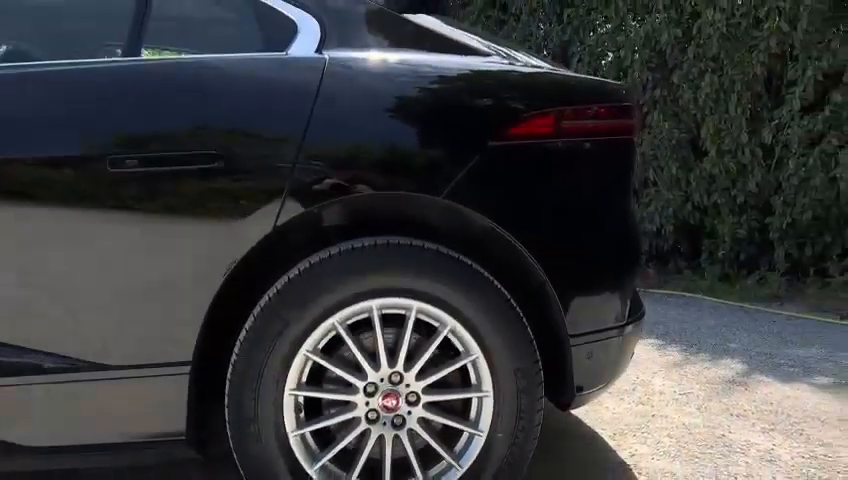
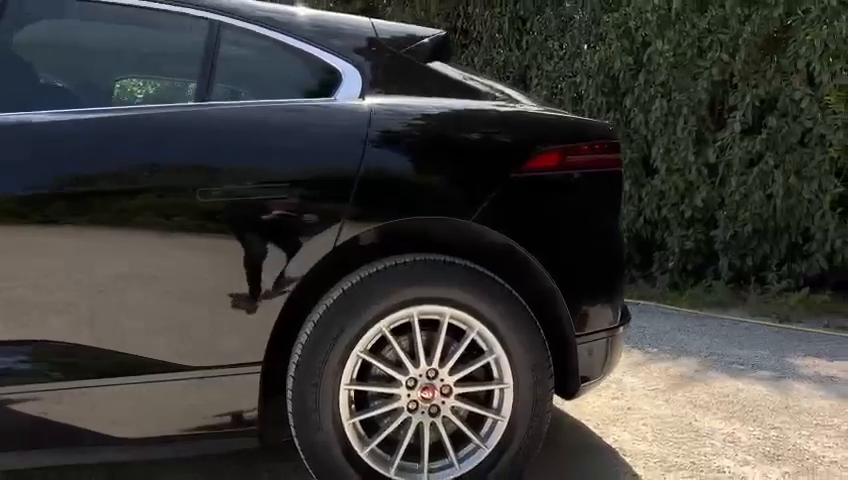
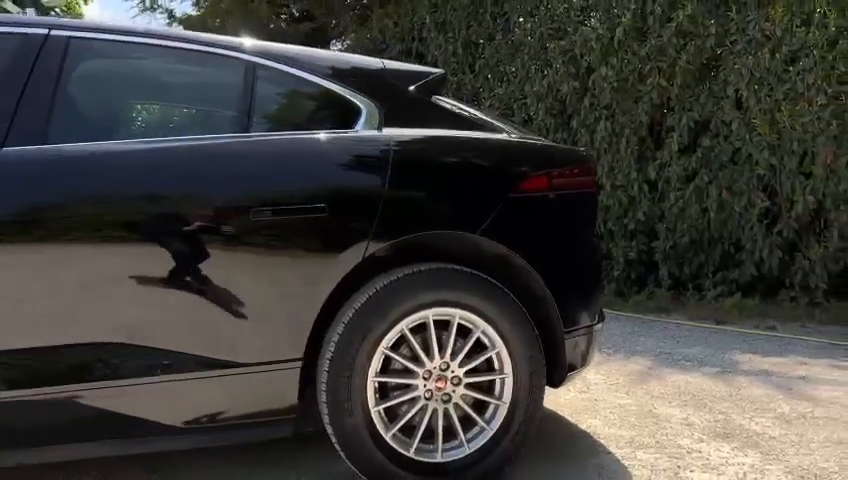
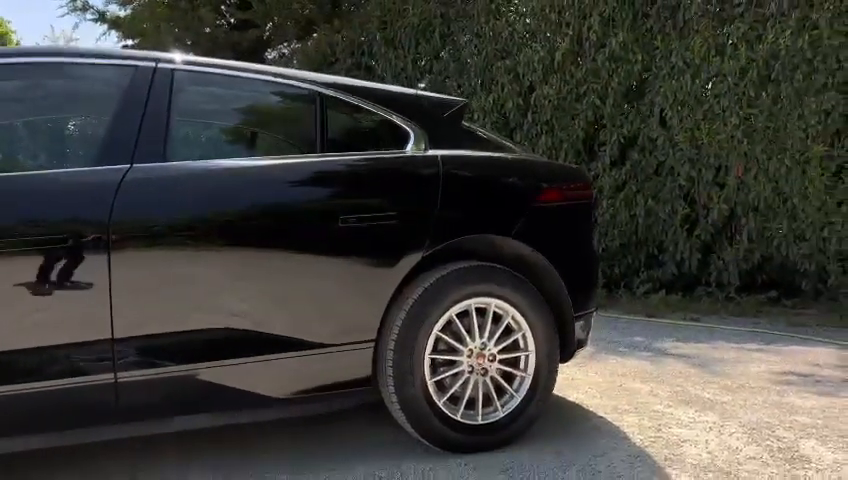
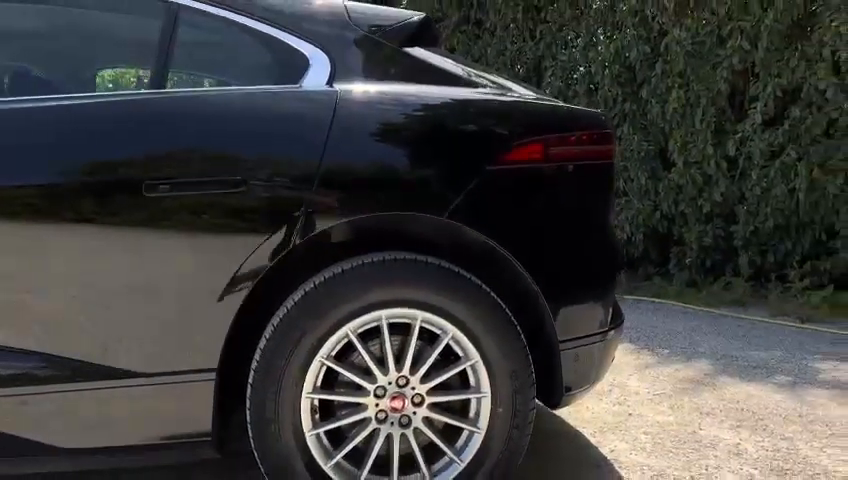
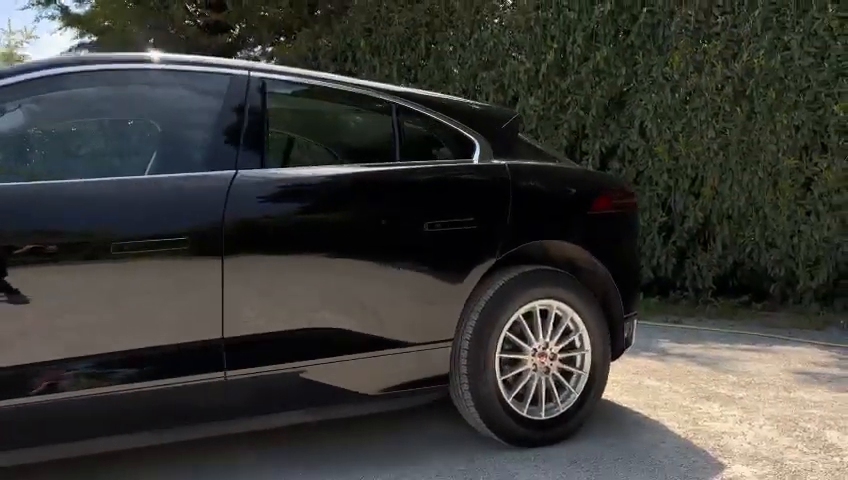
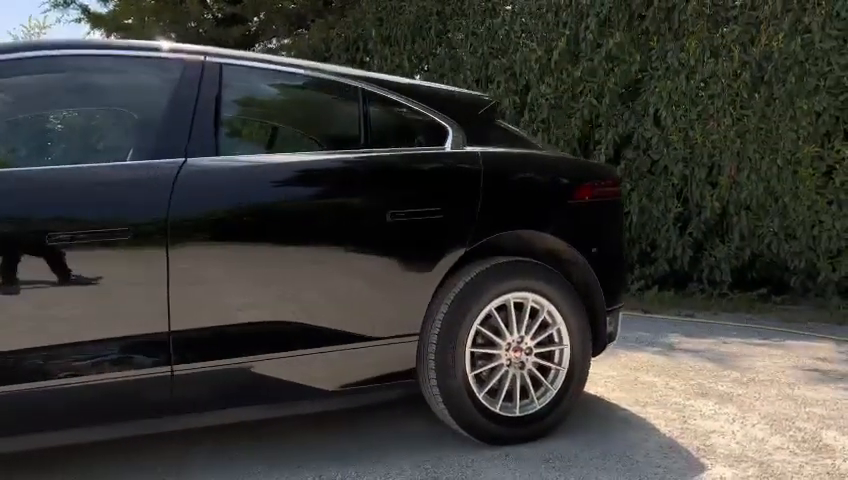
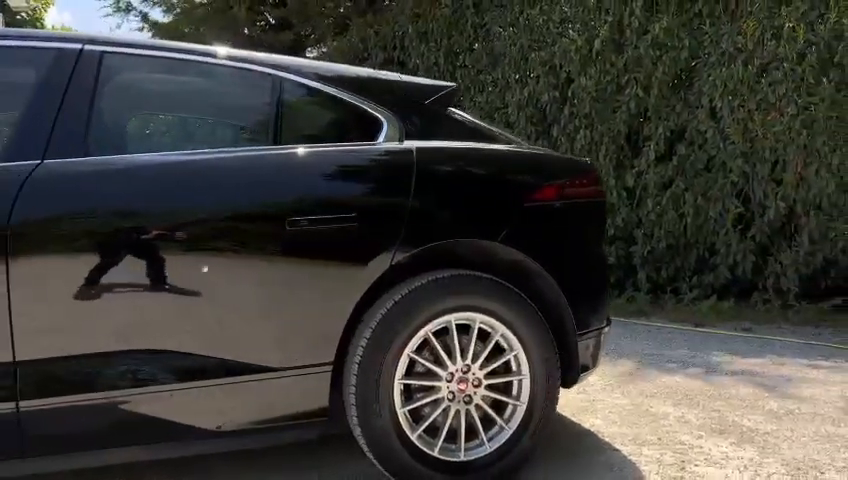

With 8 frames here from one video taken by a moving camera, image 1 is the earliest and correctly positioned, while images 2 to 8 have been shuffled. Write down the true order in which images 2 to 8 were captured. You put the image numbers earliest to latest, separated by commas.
5, 2, 3, 8, 4, 7, 6
